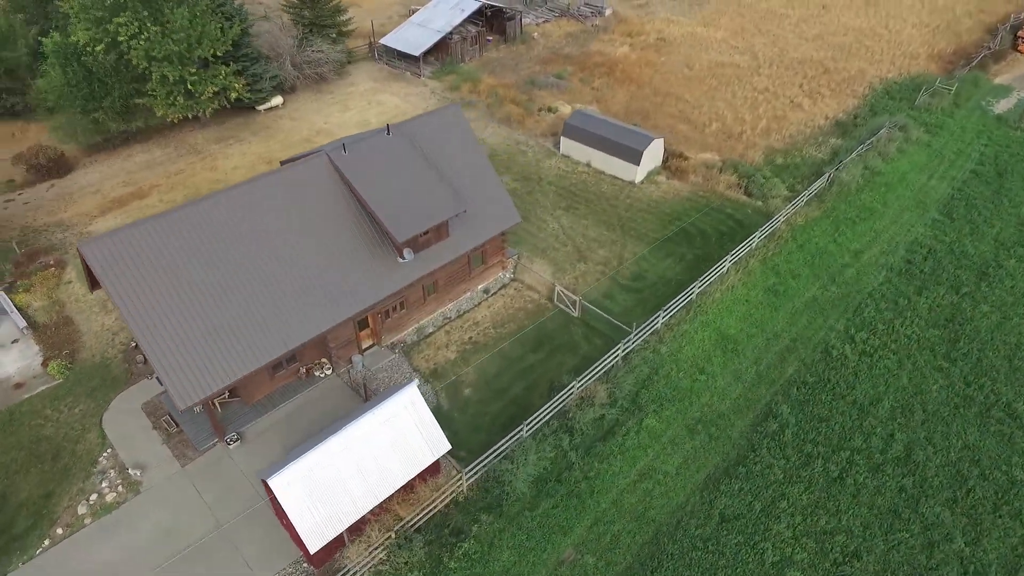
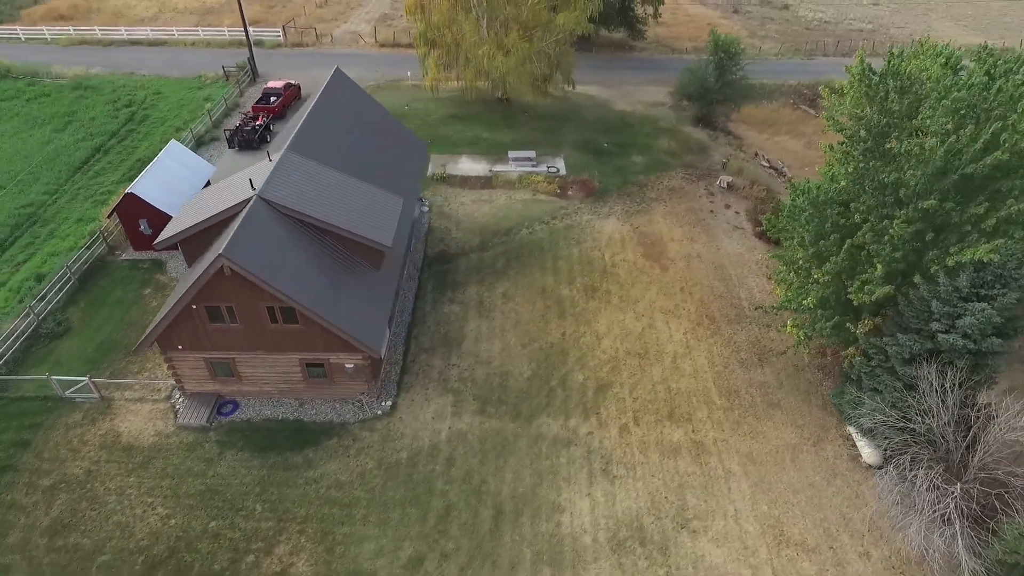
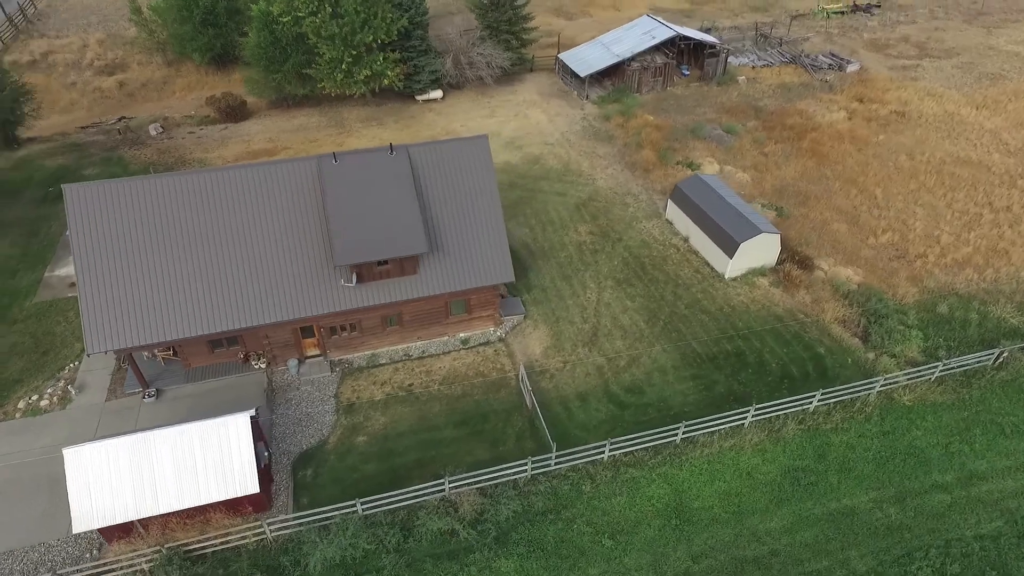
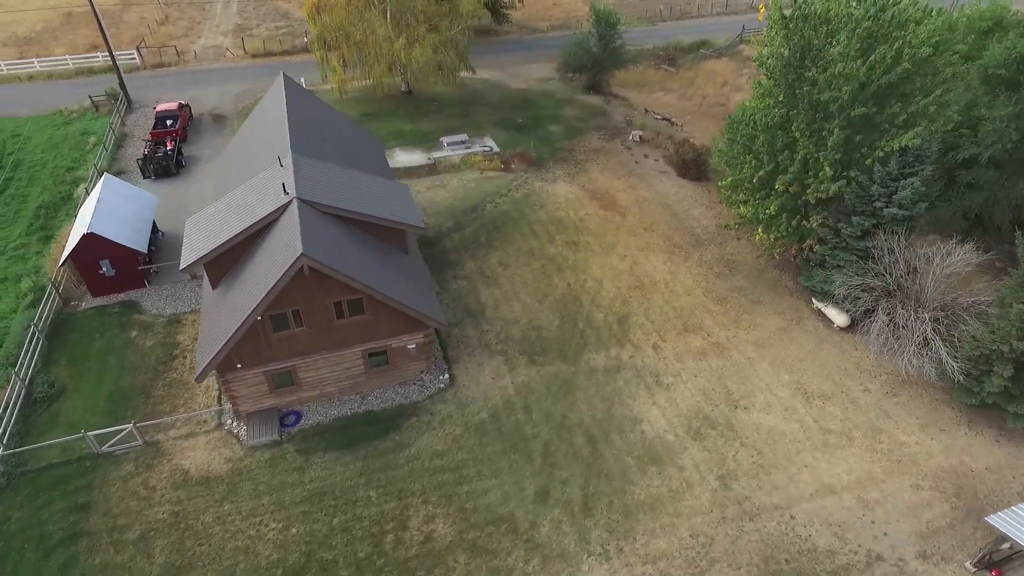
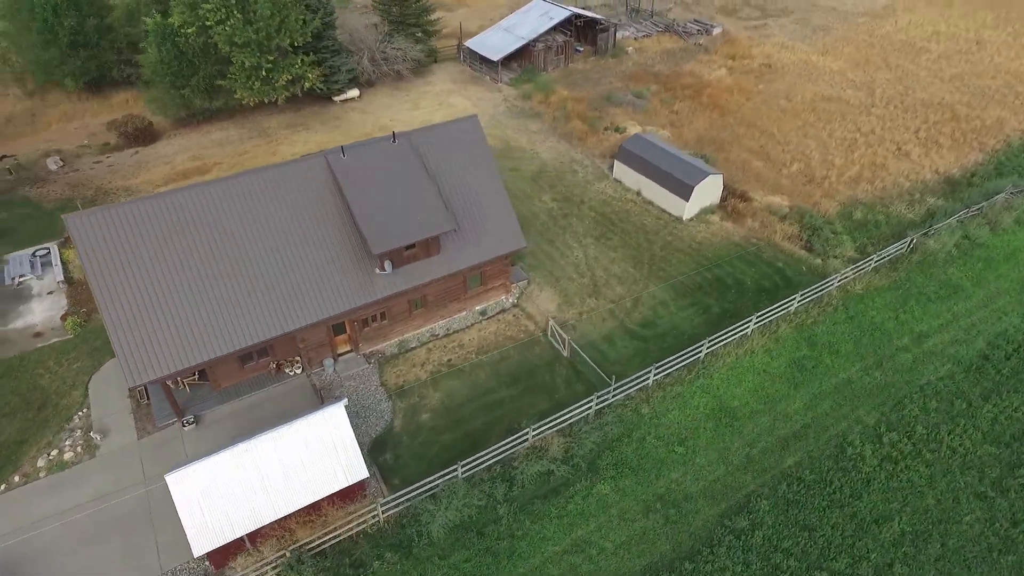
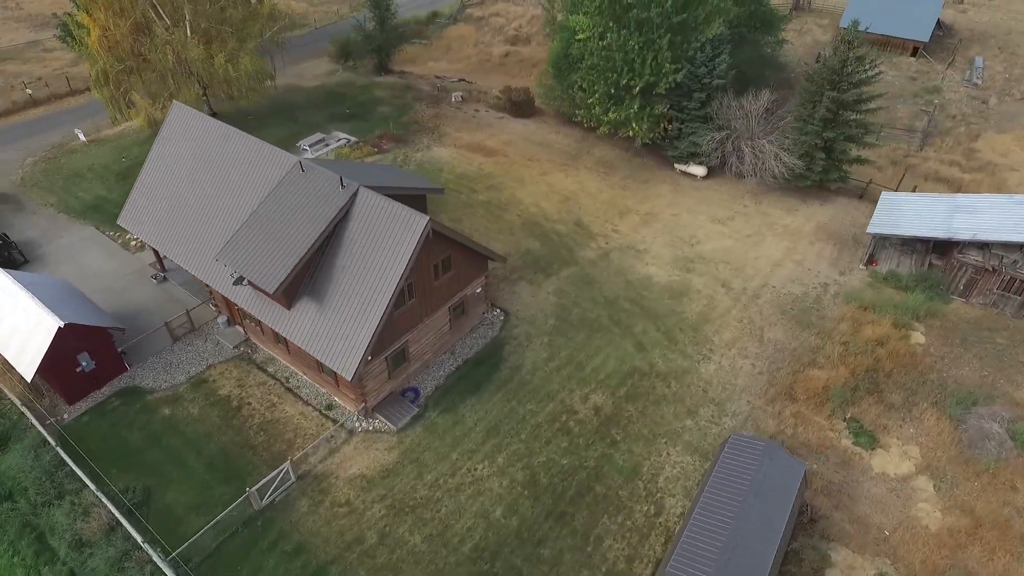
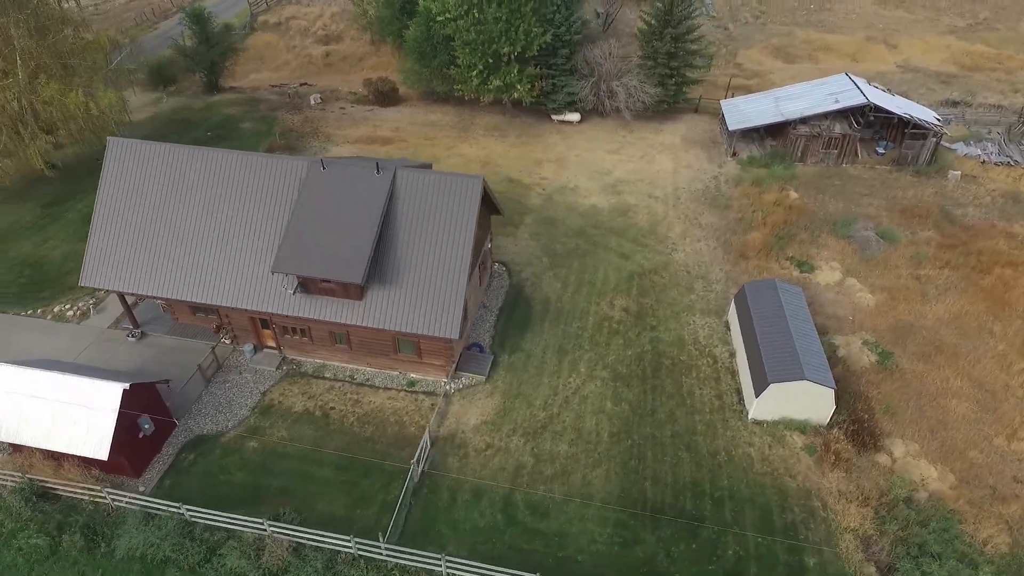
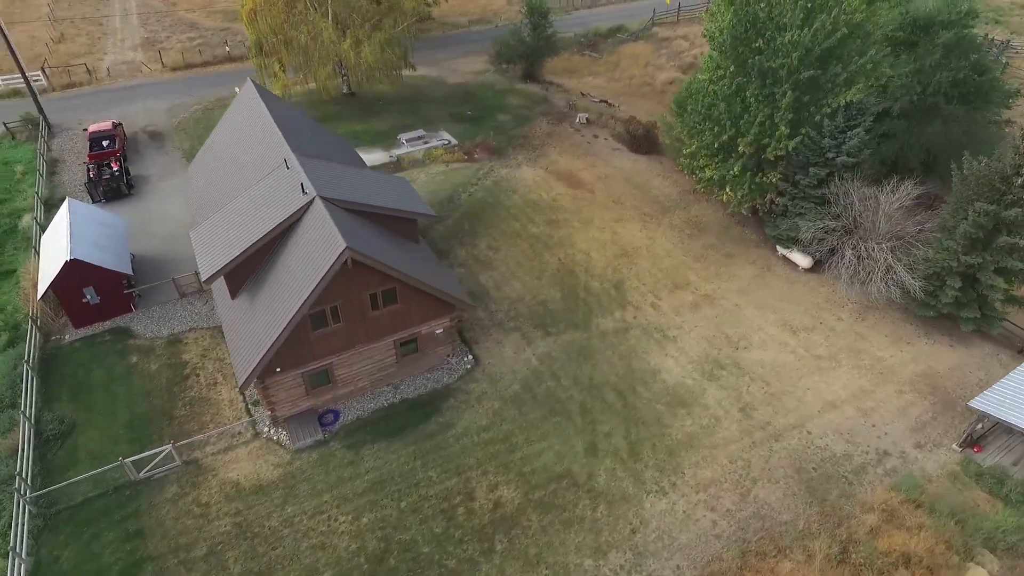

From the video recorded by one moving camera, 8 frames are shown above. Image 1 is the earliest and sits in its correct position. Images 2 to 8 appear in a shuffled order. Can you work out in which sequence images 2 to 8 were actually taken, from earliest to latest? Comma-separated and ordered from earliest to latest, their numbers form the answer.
5, 3, 7, 6, 8, 4, 2
